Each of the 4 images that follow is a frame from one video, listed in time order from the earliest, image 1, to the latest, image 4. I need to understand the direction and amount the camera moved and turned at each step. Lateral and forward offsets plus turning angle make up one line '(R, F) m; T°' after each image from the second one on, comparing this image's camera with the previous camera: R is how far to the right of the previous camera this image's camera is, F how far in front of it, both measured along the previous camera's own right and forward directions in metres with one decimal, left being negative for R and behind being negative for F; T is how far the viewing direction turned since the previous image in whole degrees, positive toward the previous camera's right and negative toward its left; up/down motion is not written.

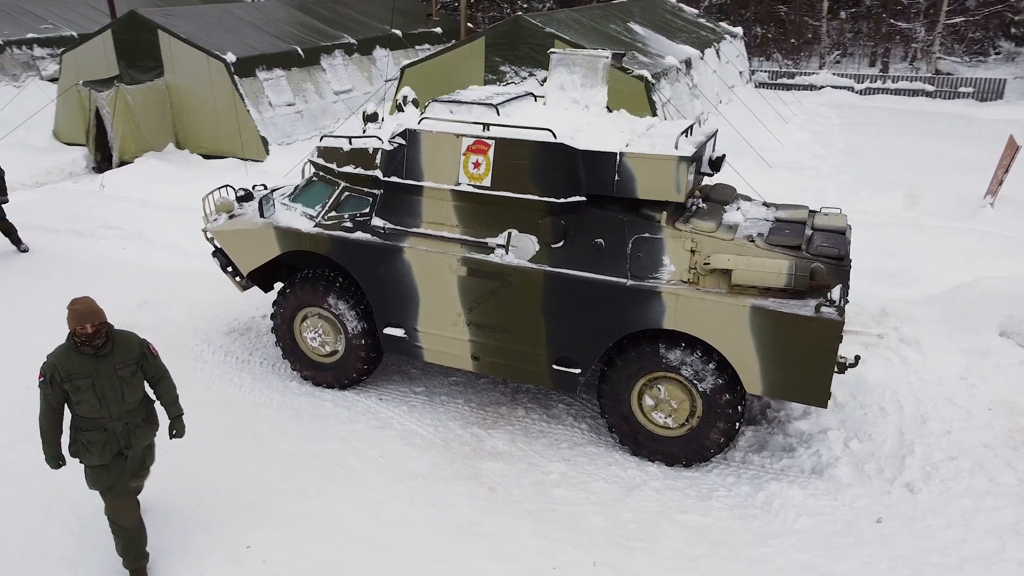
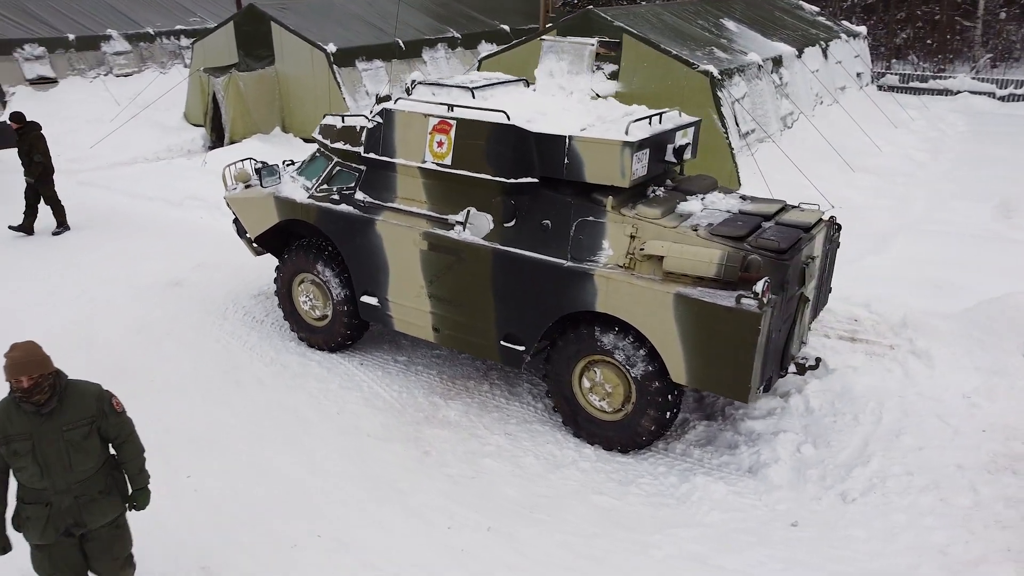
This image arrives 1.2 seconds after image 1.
(+1.1, -0.1) m; -10°
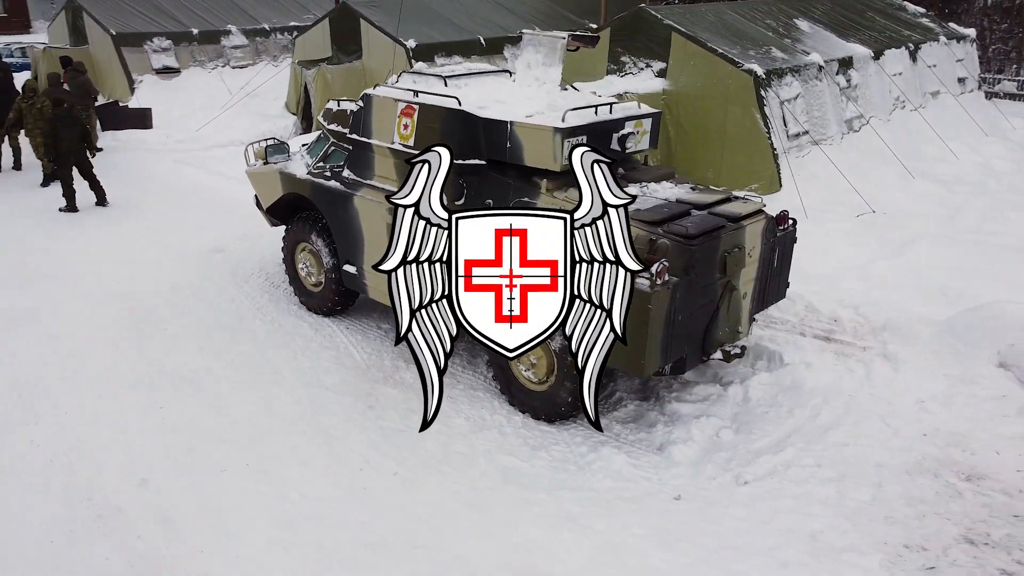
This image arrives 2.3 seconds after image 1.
(+1.1, -0.2) m; -9°
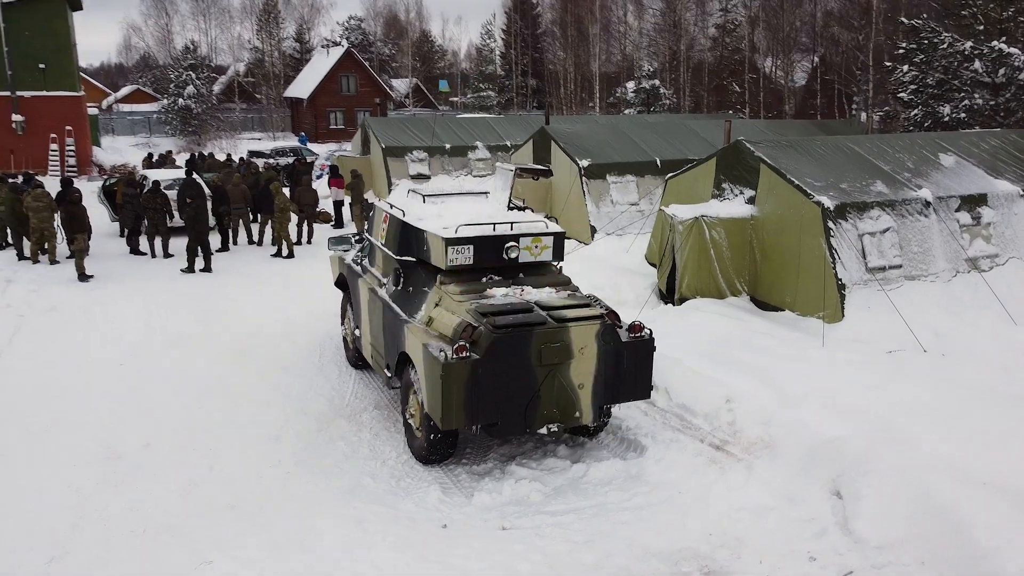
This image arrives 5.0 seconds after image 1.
(+3.1, -0.8) m; -23°
